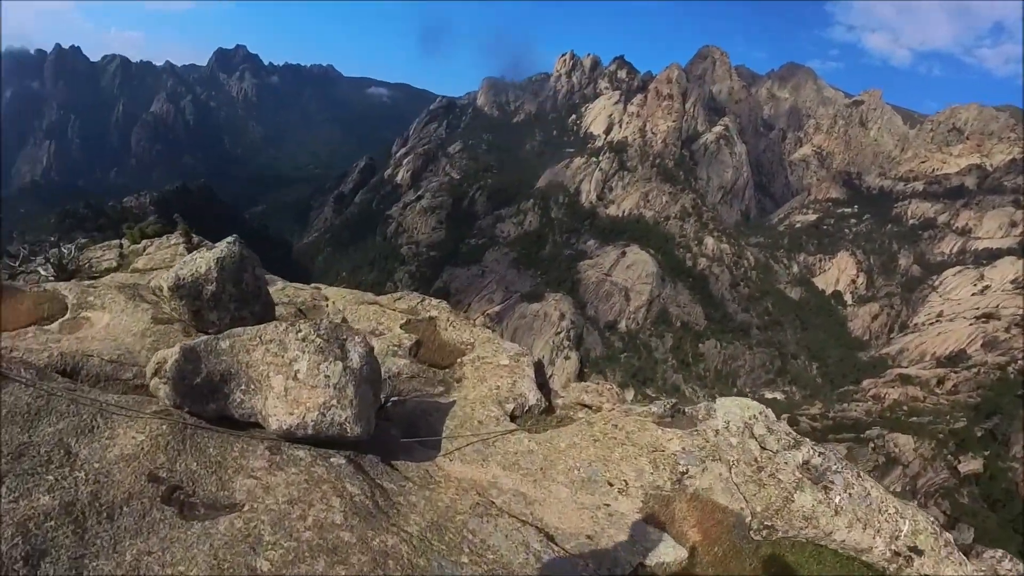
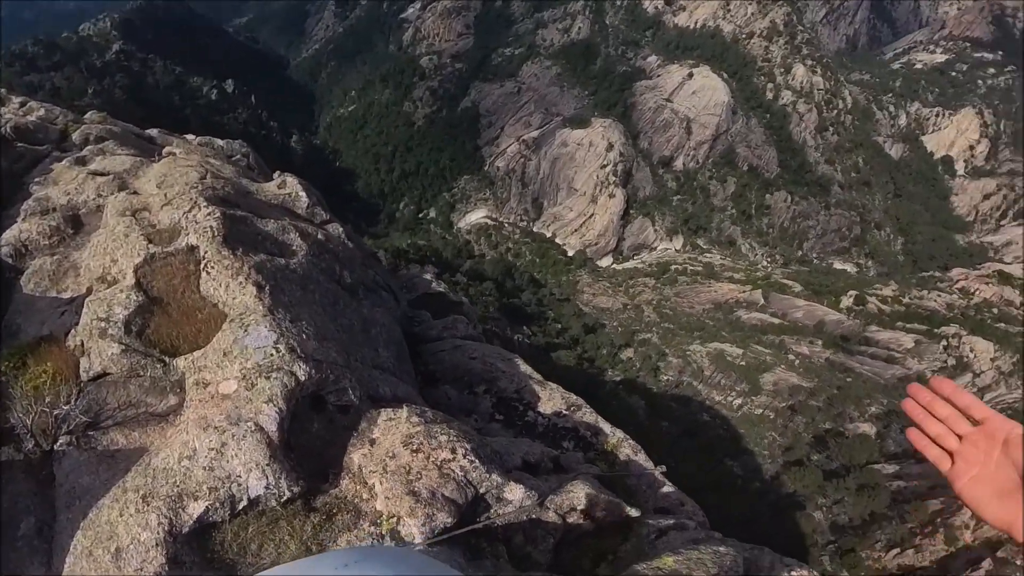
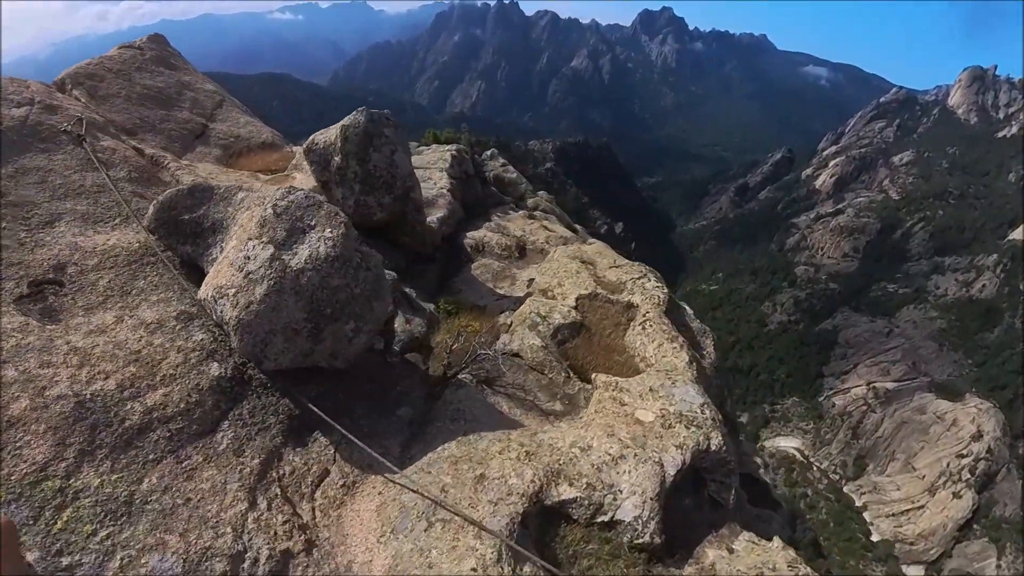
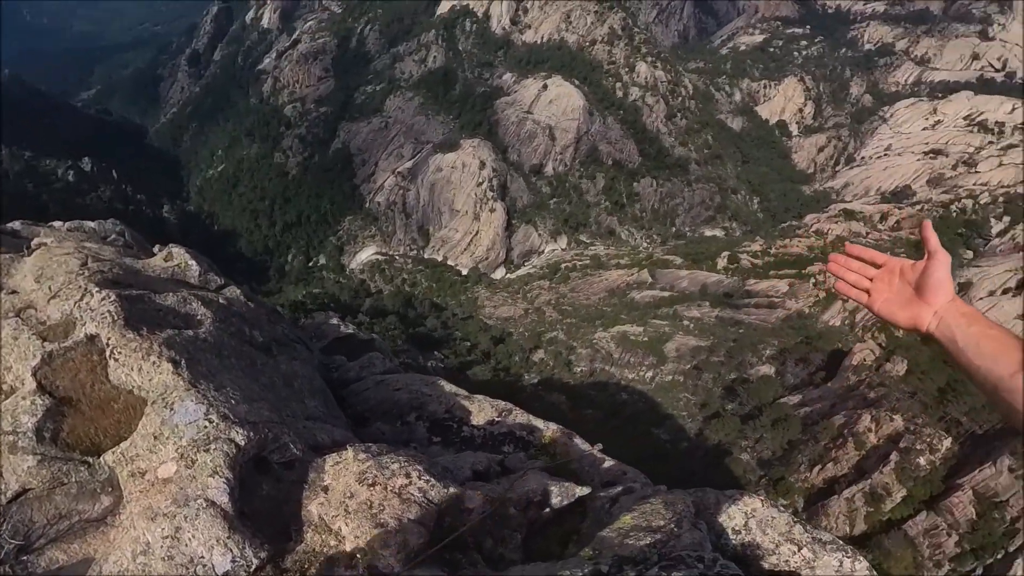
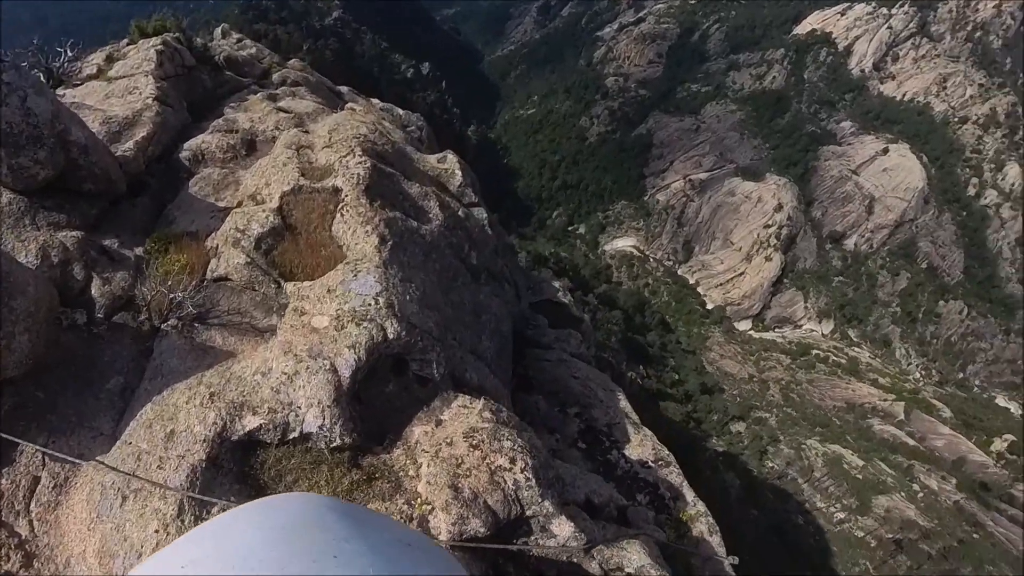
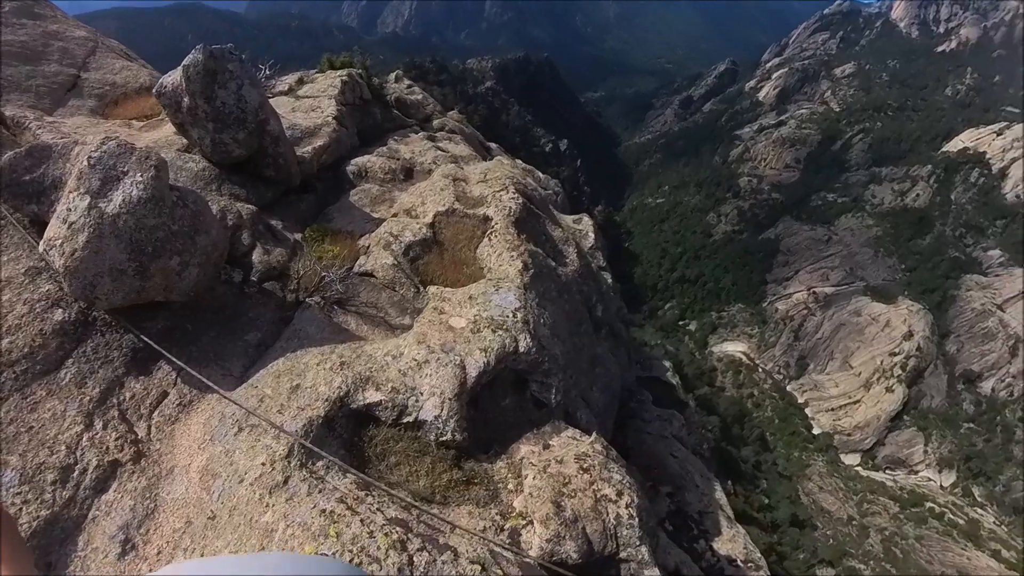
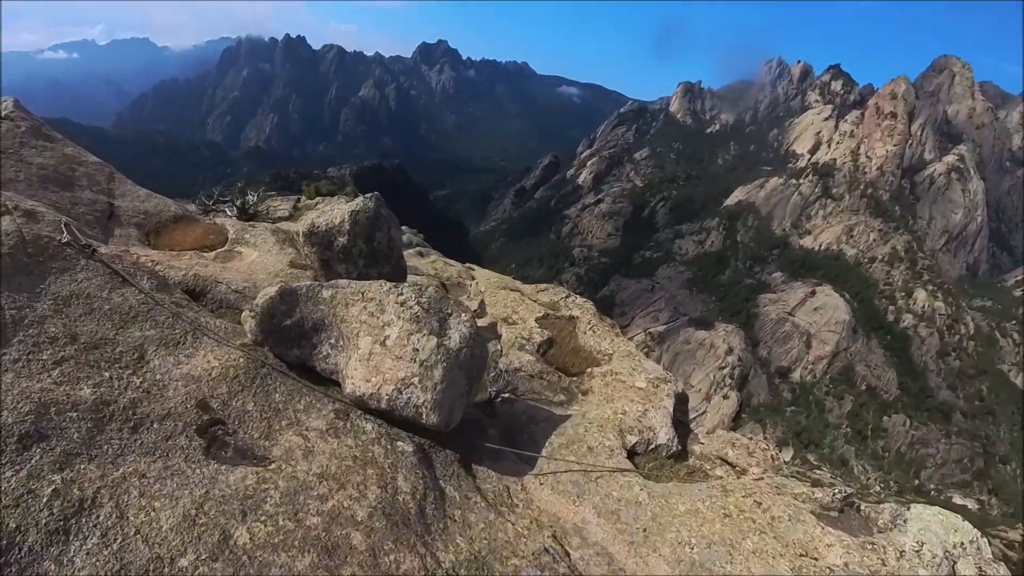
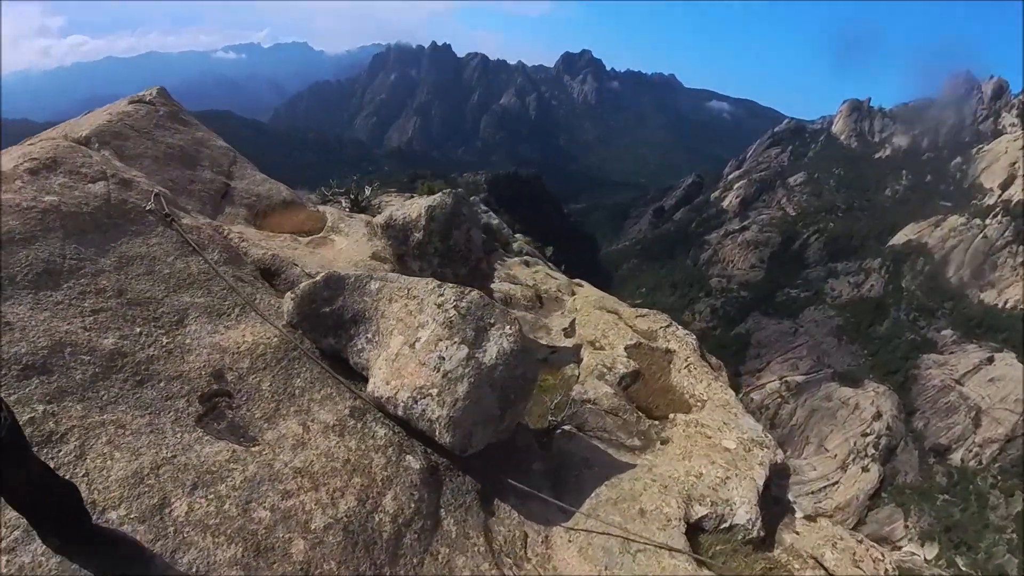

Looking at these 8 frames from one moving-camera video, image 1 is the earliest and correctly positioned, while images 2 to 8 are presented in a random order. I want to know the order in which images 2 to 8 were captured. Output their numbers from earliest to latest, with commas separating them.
7, 8, 3, 6, 5, 2, 4
